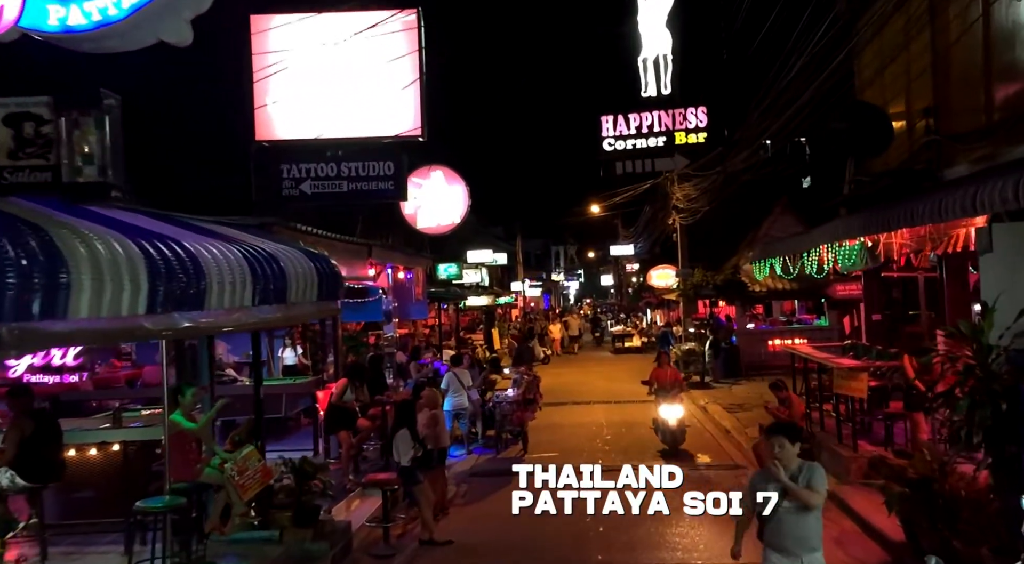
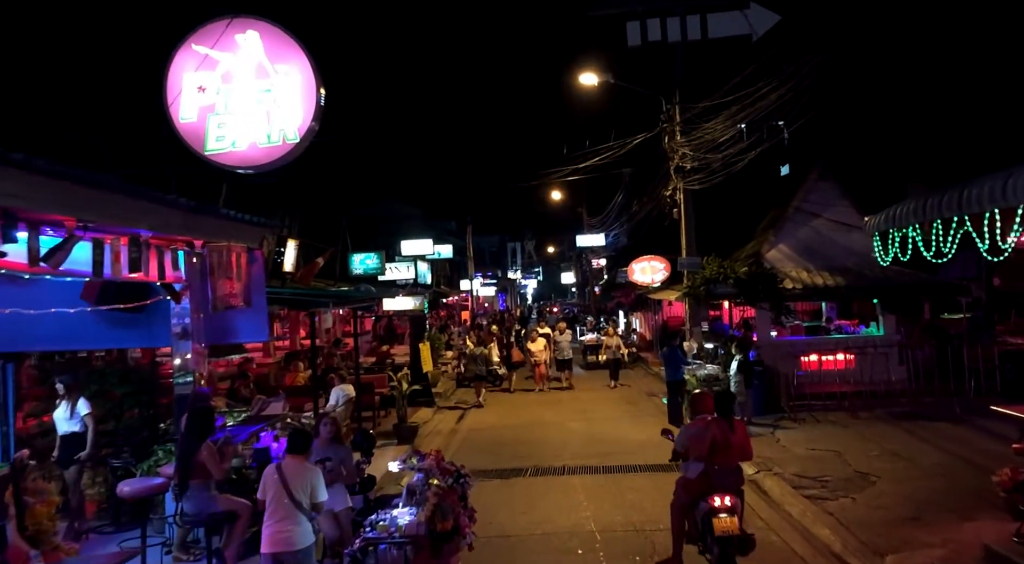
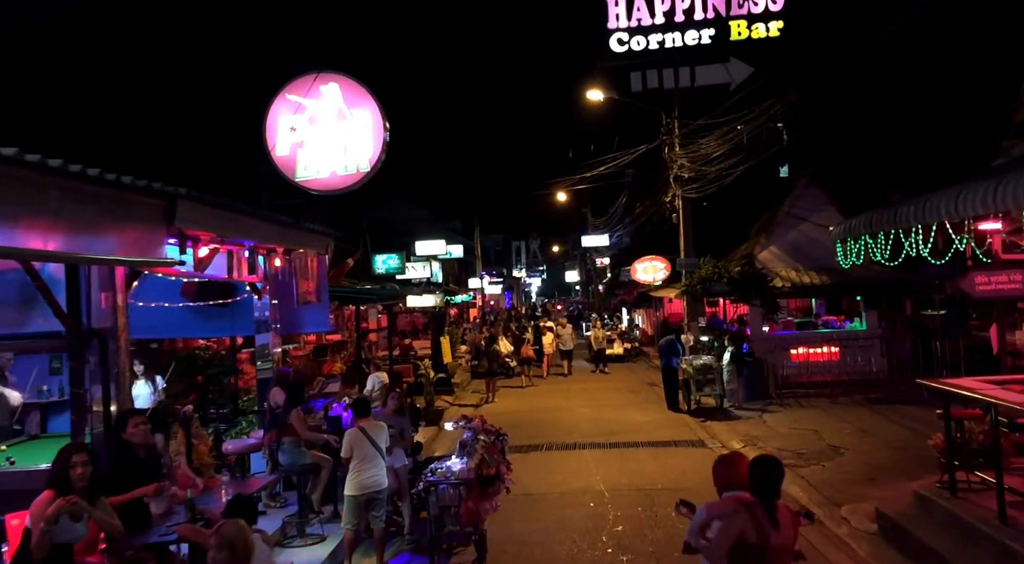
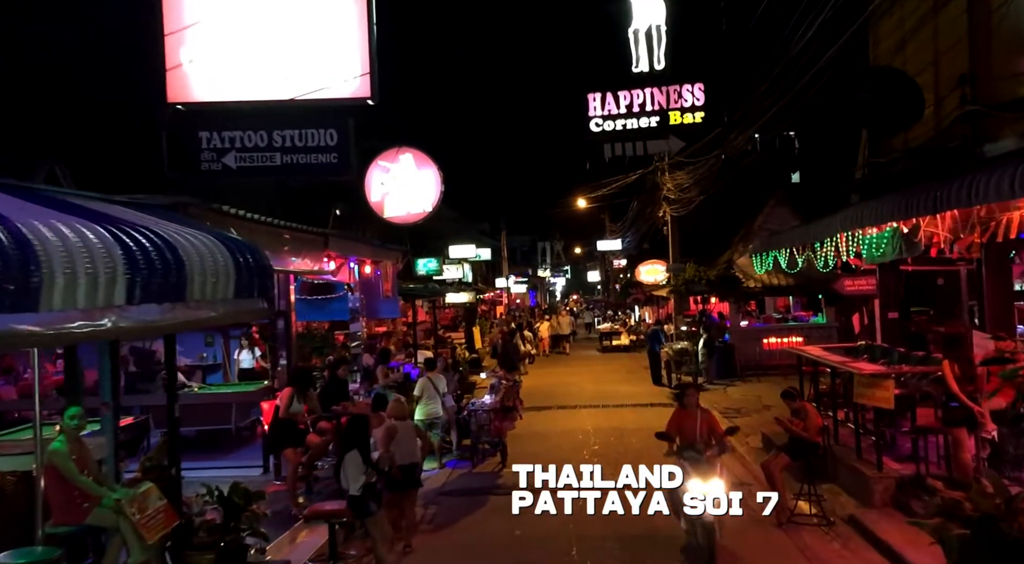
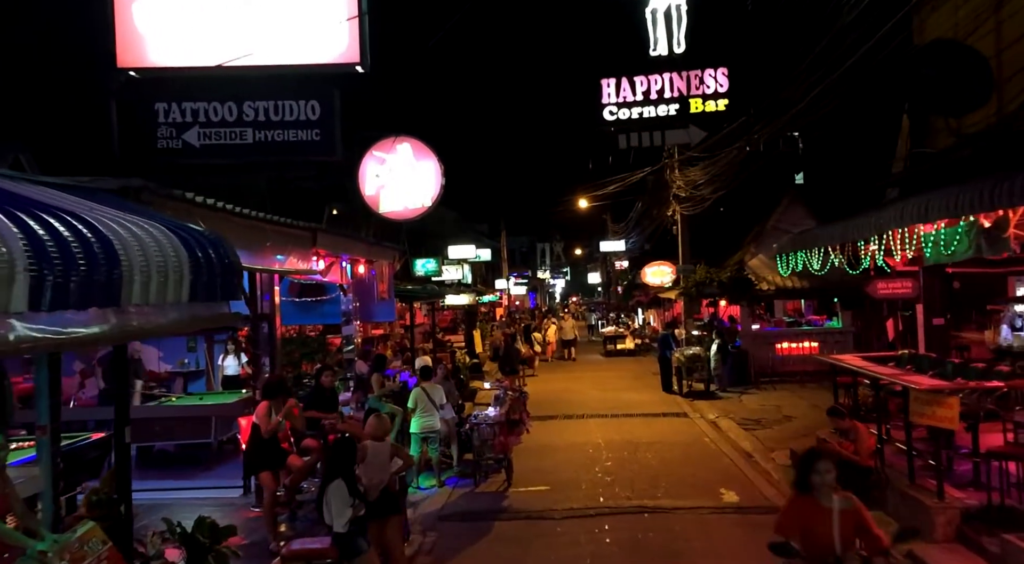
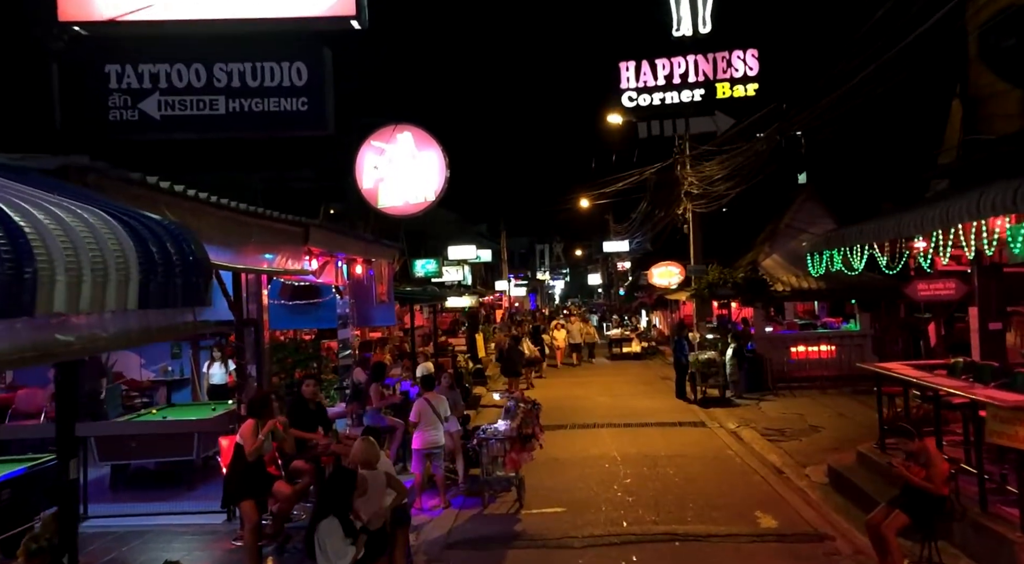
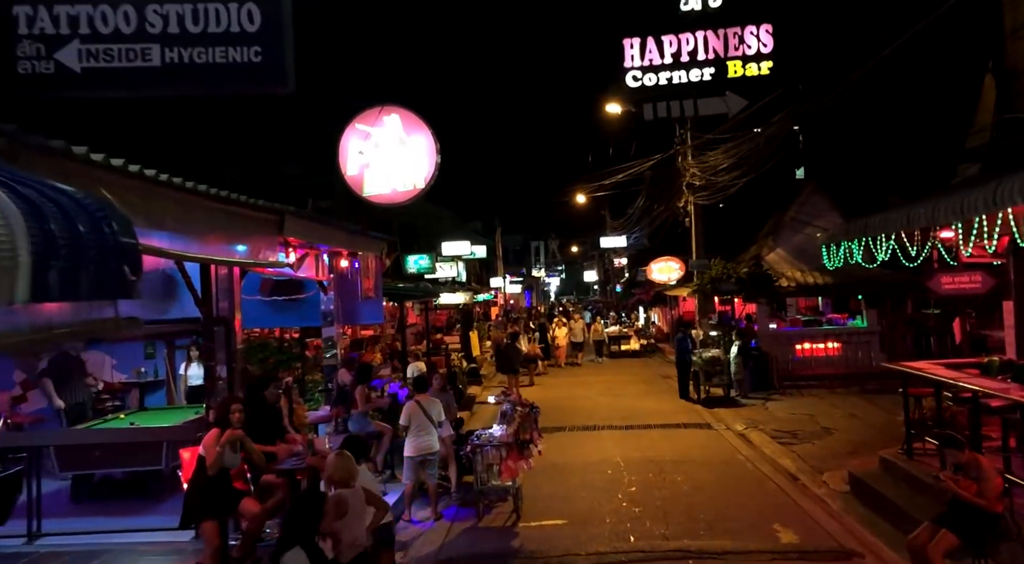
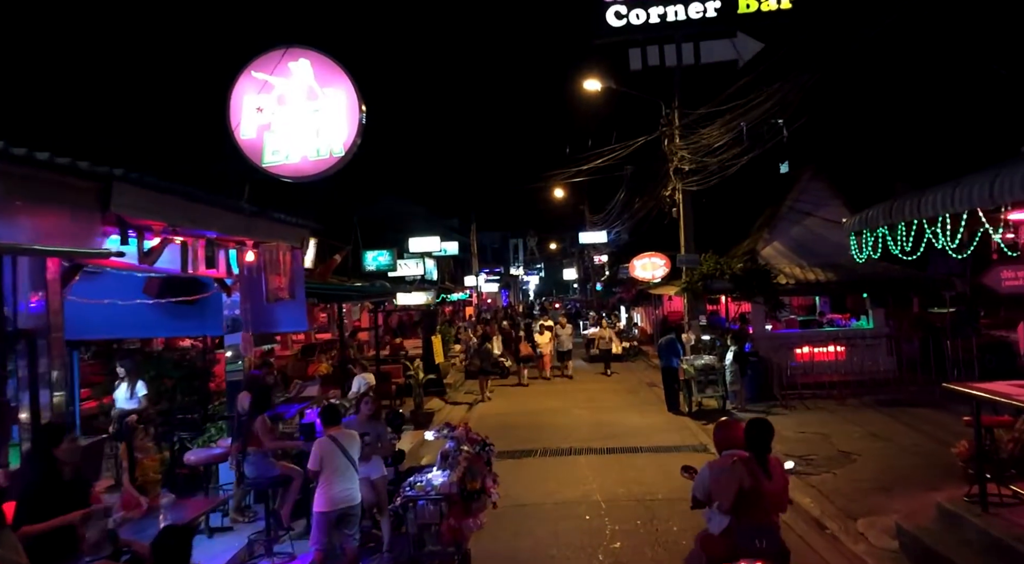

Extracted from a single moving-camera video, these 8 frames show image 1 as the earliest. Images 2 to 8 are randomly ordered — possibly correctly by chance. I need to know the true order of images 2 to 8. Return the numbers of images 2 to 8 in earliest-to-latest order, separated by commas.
4, 5, 6, 7, 3, 8, 2
